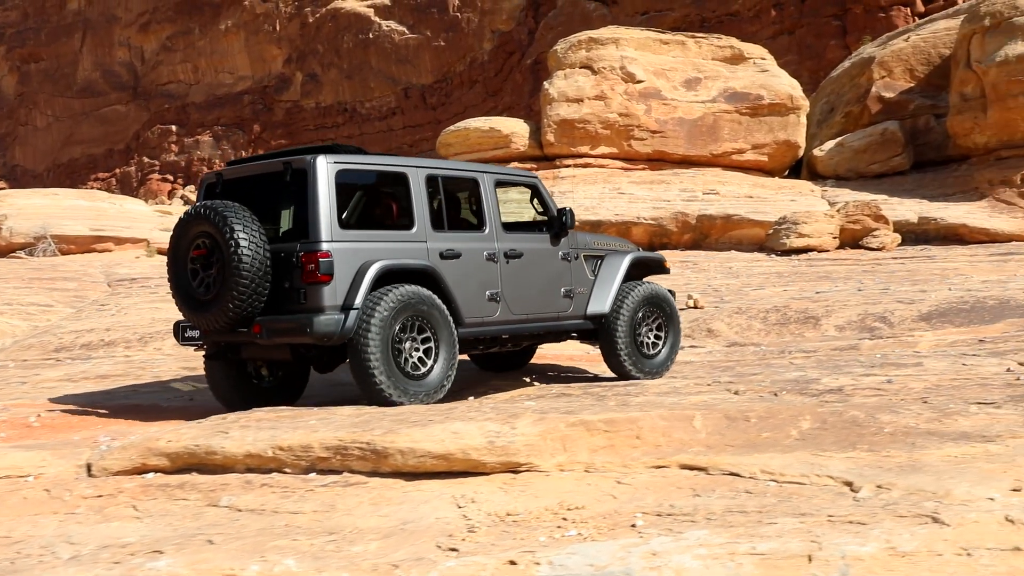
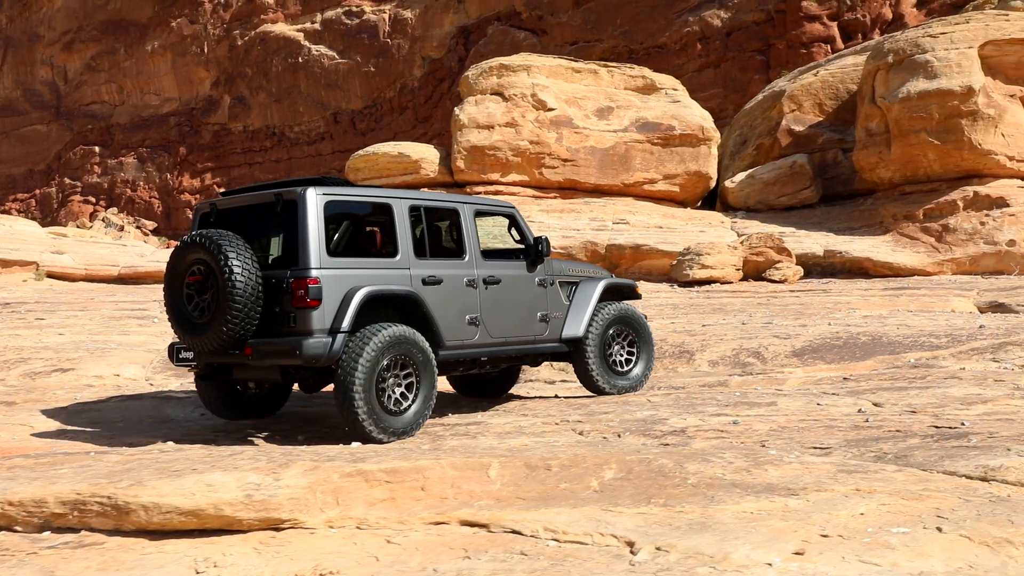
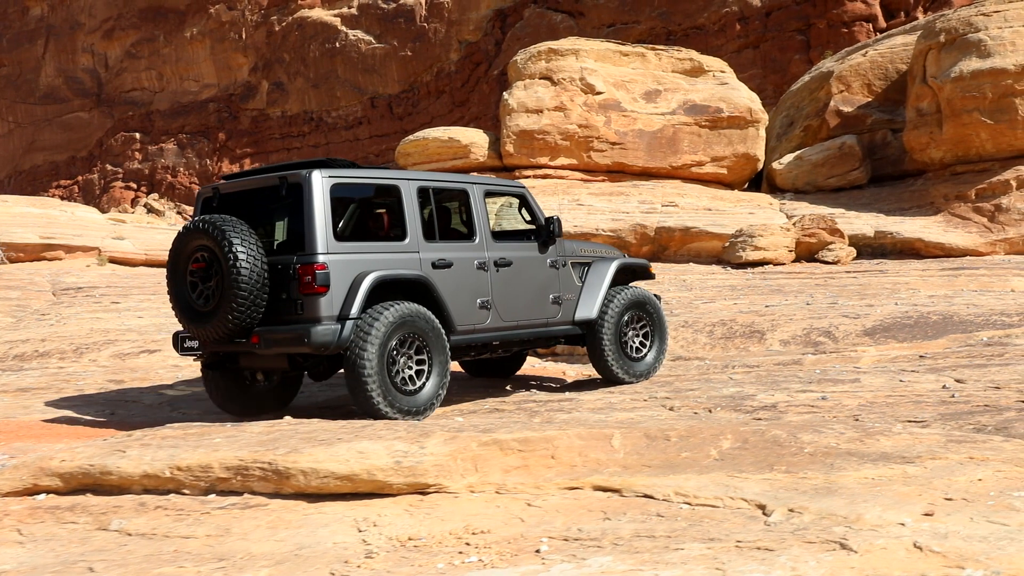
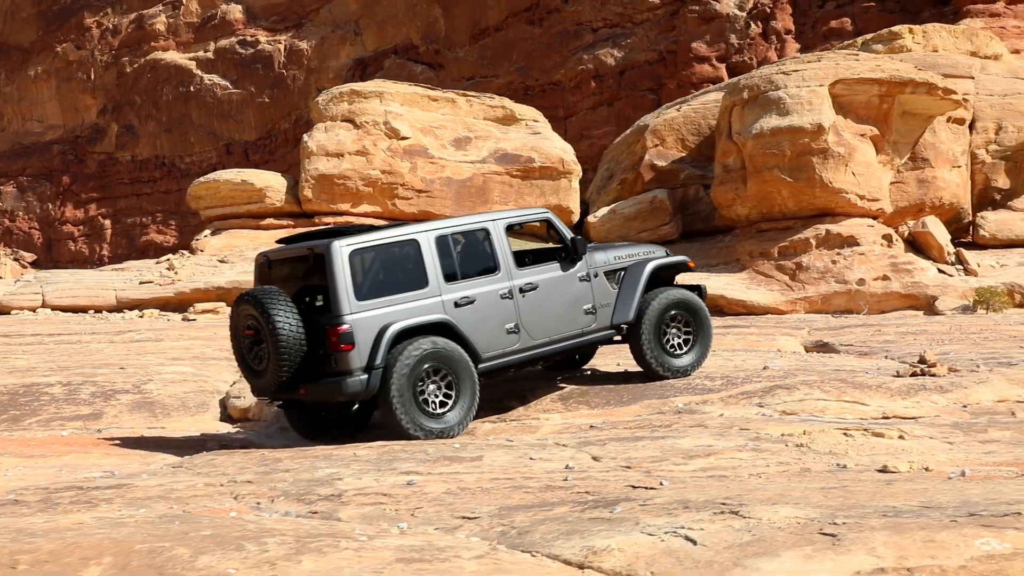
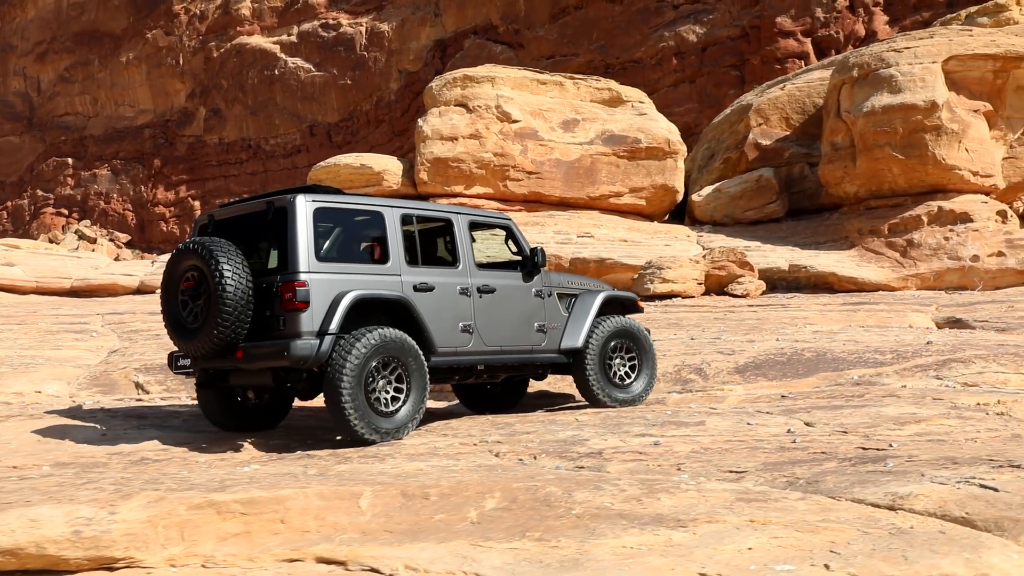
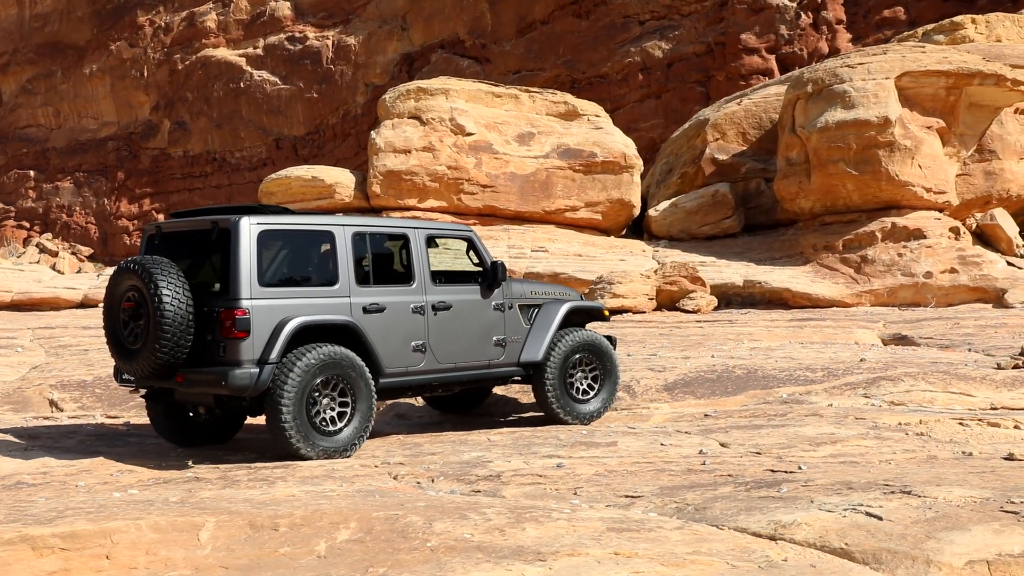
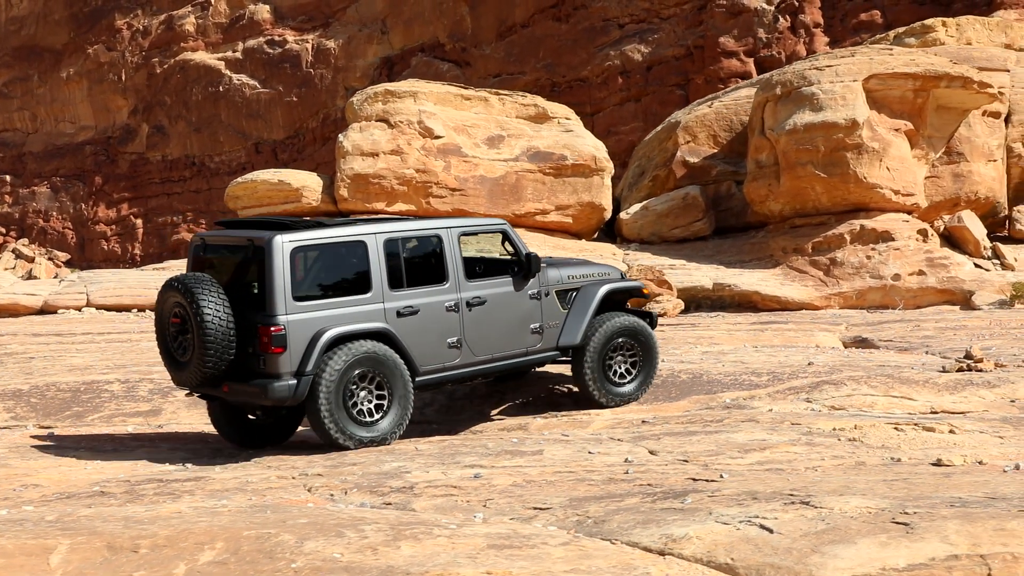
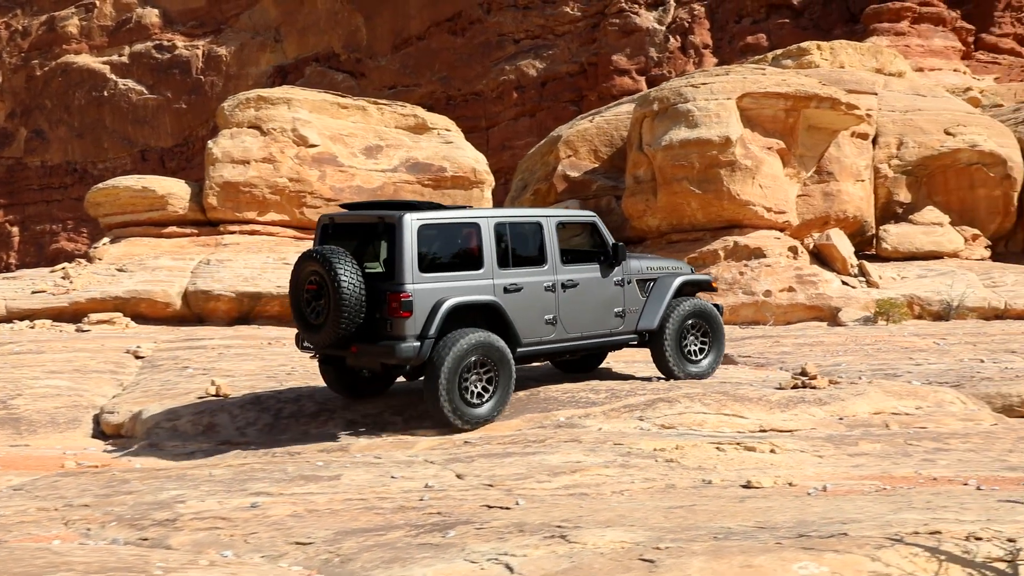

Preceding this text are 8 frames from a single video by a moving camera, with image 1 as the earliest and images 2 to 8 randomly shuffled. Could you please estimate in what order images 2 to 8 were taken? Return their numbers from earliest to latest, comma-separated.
3, 2, 5, 6, 7, 4, 8
